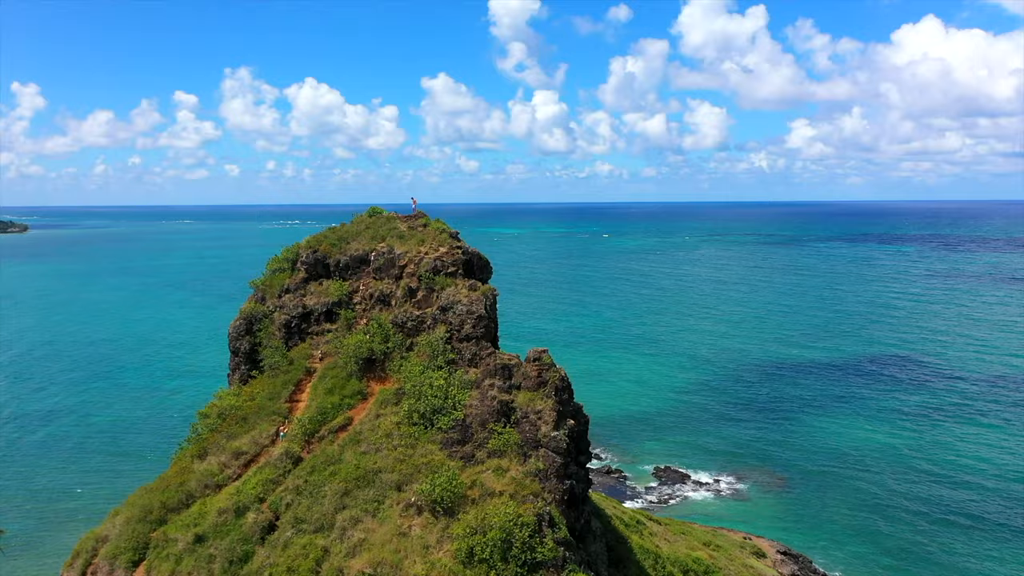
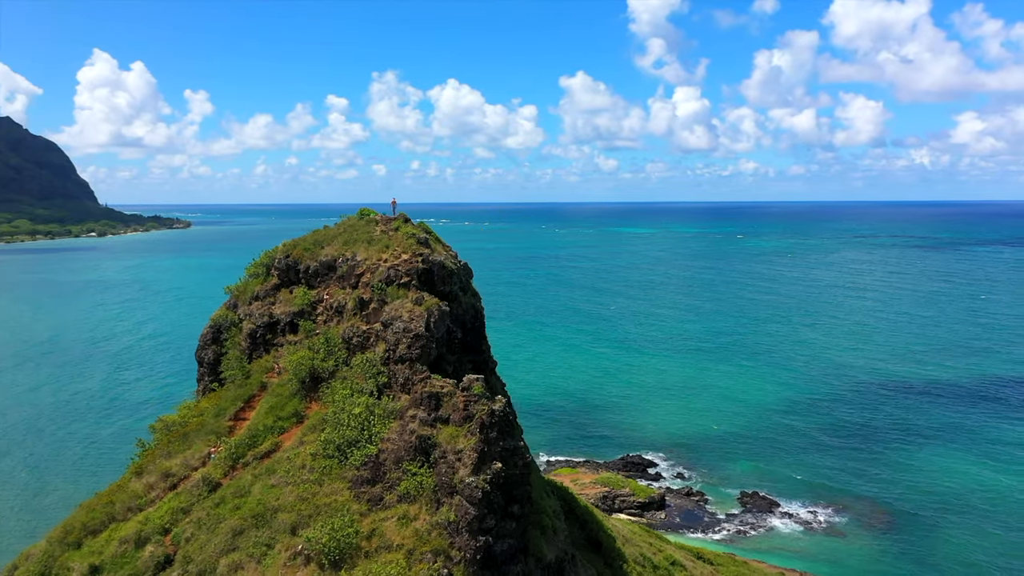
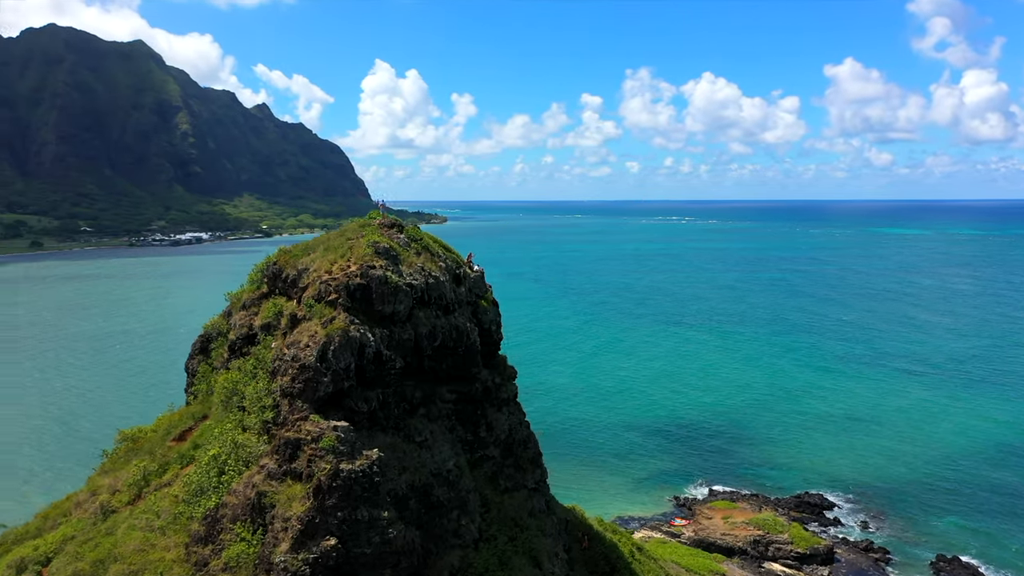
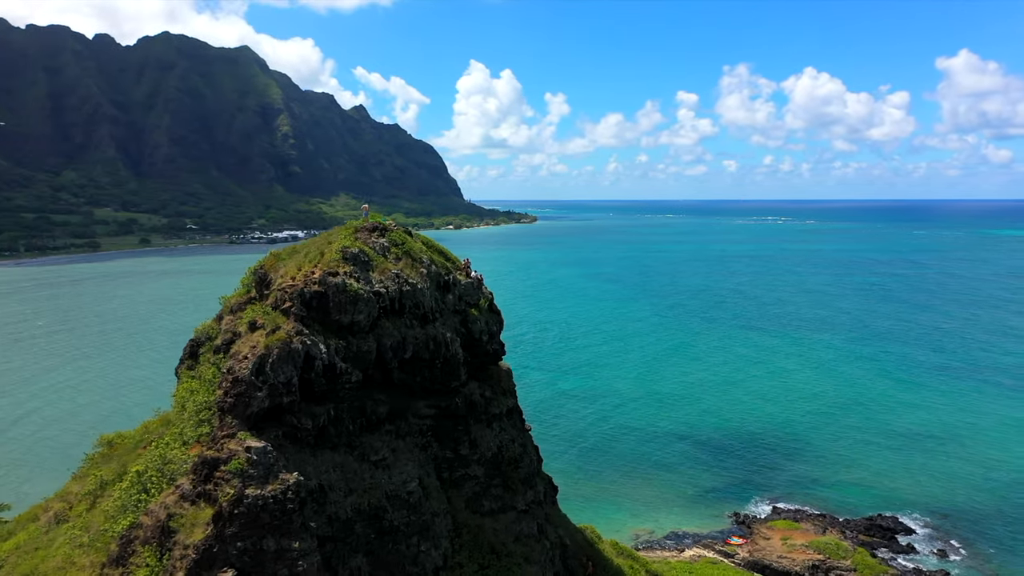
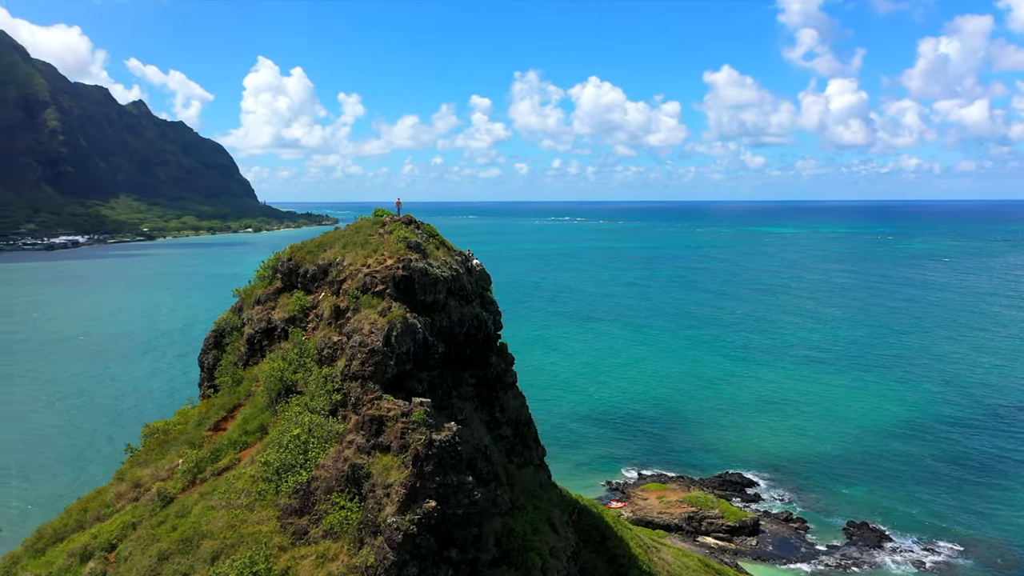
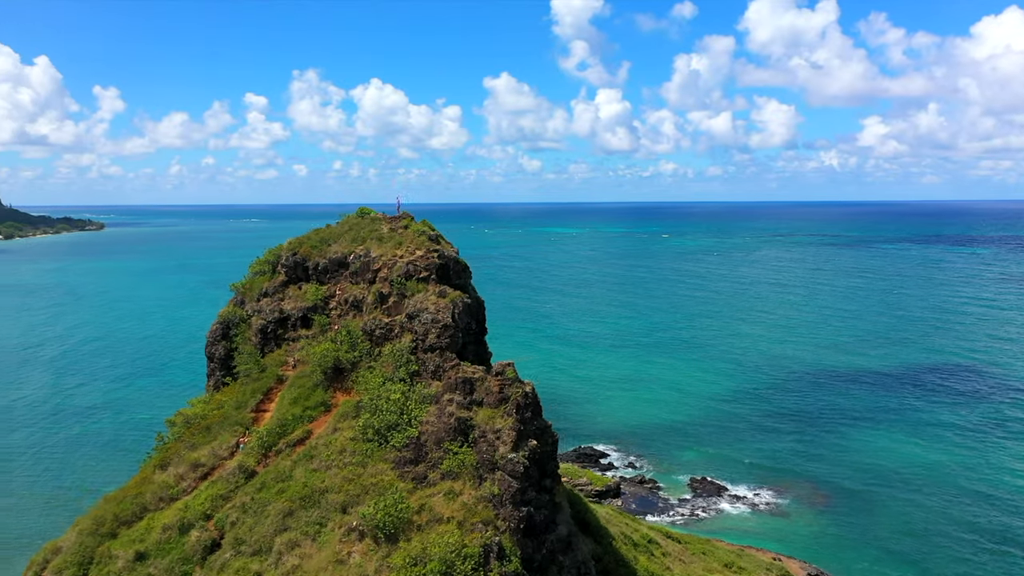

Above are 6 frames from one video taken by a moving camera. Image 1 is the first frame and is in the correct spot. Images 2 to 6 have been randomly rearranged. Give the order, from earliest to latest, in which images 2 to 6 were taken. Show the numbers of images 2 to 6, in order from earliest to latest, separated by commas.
6, 2, 5, 3, 4
